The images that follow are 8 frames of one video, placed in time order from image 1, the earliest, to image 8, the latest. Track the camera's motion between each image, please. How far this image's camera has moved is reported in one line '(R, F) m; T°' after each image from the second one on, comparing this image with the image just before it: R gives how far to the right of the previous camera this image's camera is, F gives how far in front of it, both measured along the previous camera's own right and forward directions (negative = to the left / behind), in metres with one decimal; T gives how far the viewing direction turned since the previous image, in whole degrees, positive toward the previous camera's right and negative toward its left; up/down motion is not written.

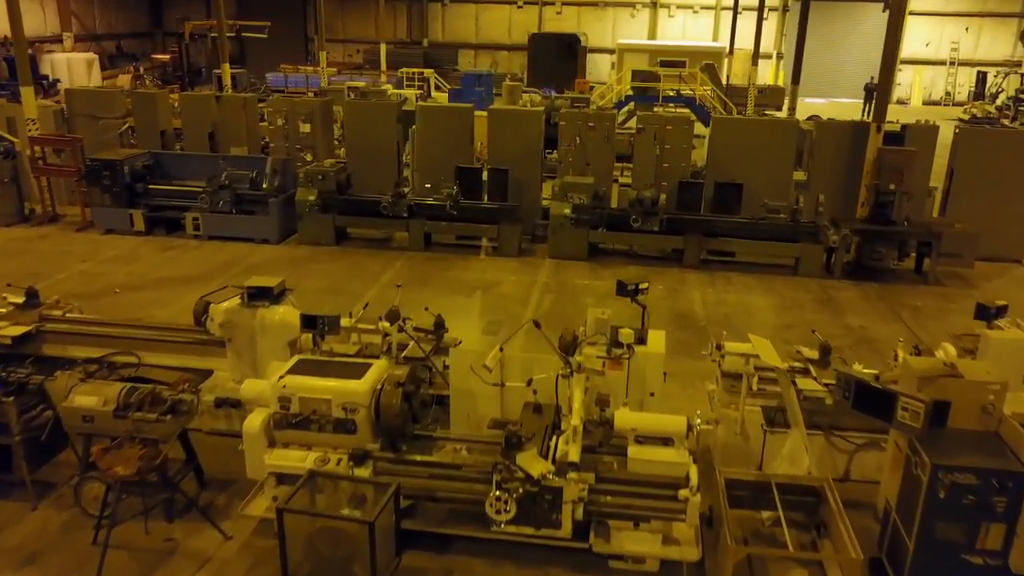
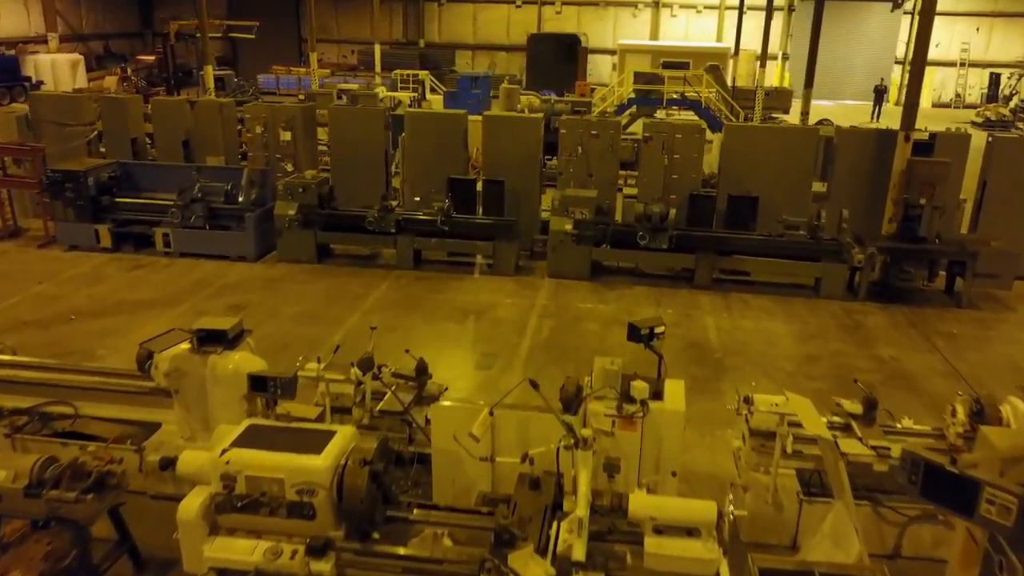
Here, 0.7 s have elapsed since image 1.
(0.0, +0.6) m; 0°
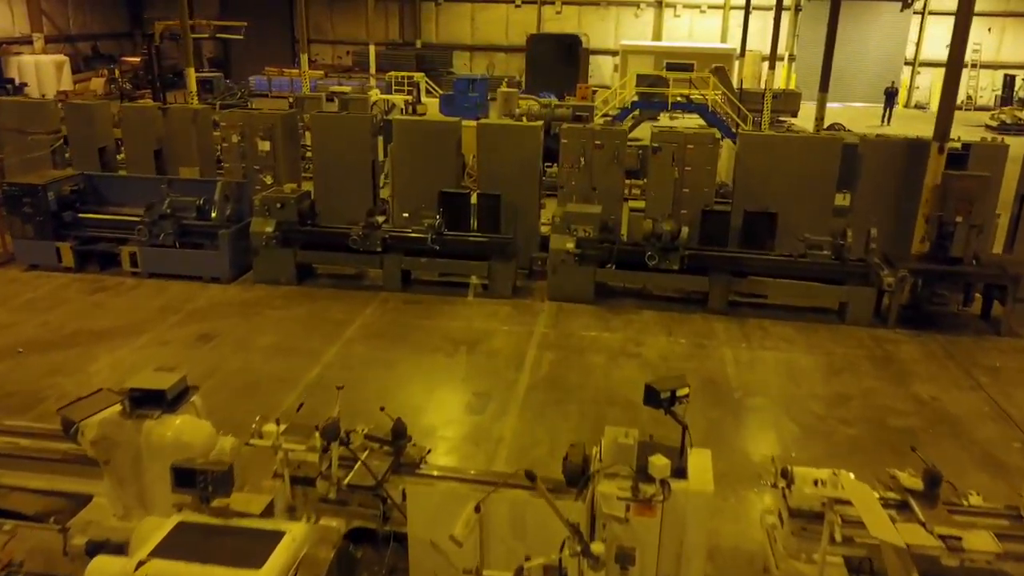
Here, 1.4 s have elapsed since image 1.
(0.0, +0.6) m; 0°
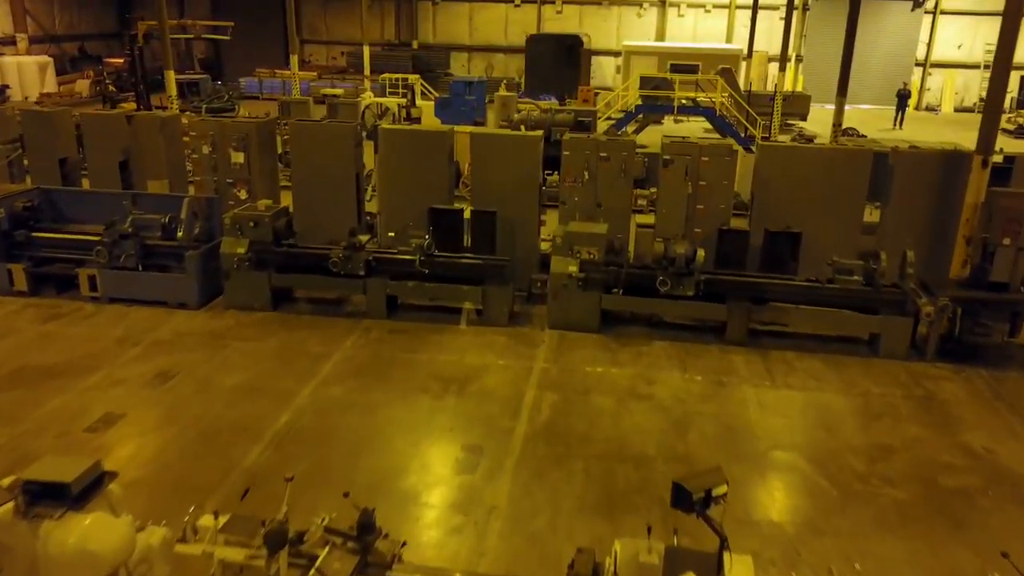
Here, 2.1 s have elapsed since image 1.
(0.0, +0.6) m; 0°
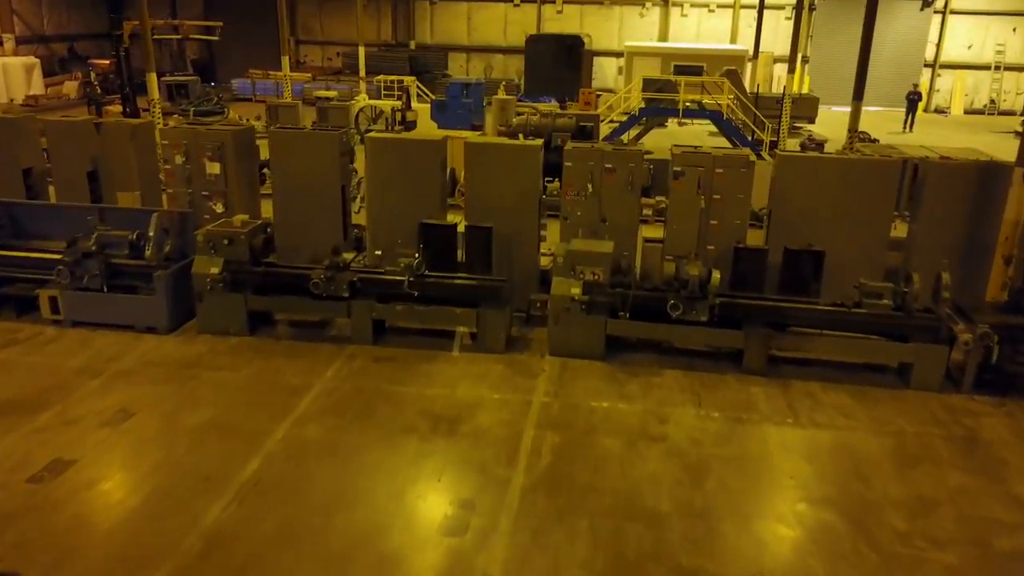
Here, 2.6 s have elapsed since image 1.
(0.0, +0.5) m; 0°
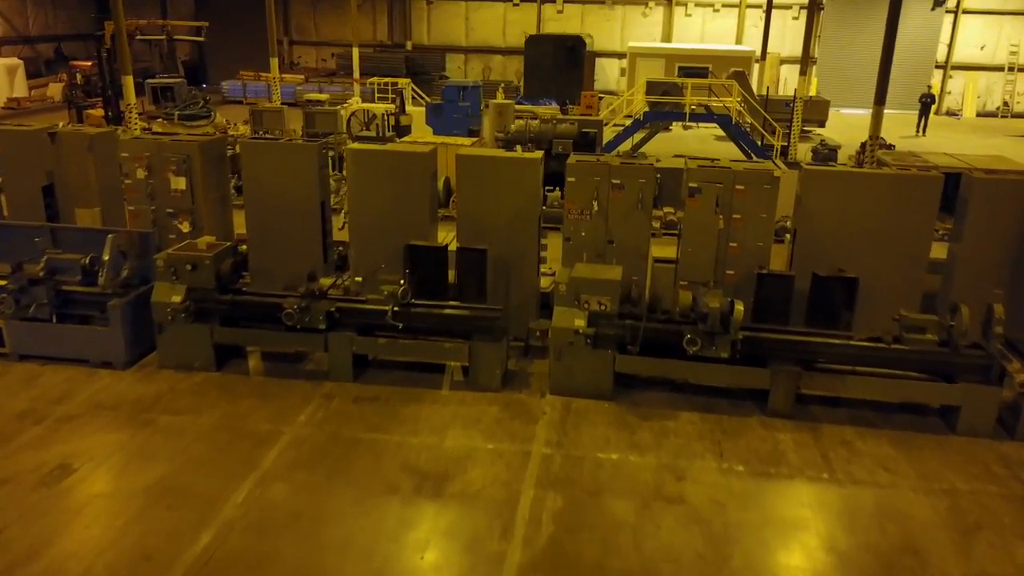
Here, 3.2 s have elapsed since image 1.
(0.0, +0.6) m; 0°
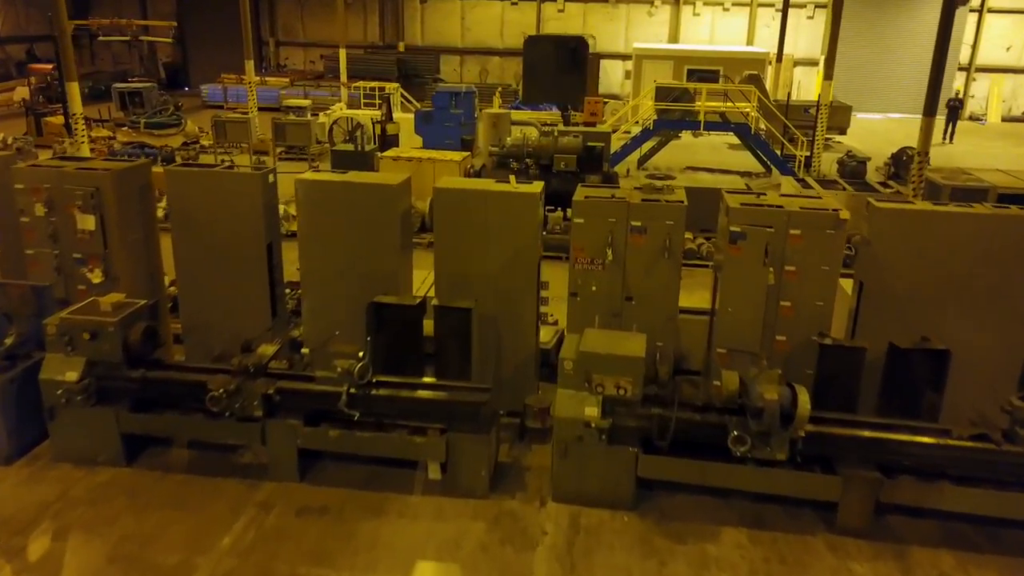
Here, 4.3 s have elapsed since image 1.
(0.0, +1.1) m; 0°
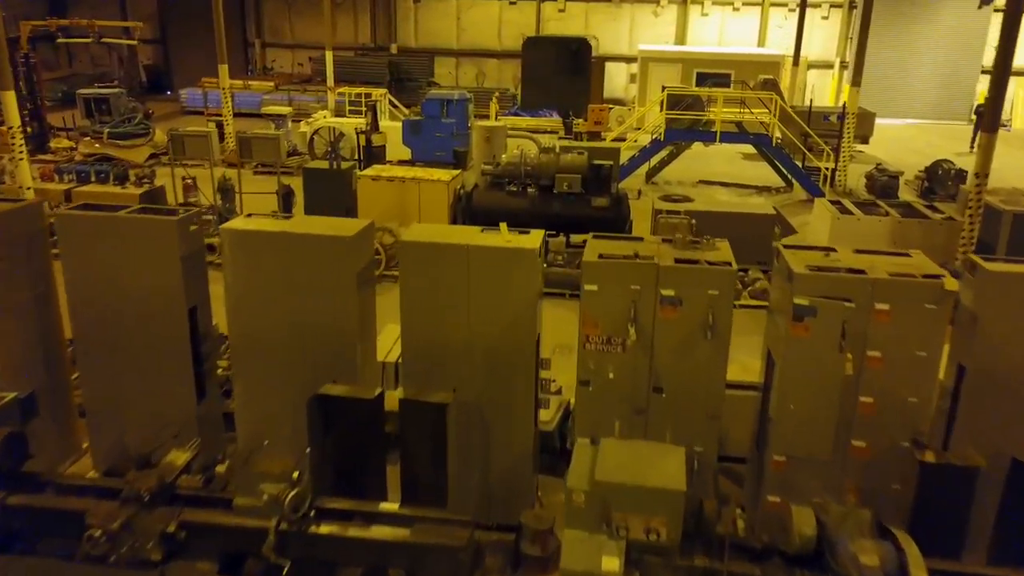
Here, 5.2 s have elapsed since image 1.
(0.0, +1.0) m; 0°
